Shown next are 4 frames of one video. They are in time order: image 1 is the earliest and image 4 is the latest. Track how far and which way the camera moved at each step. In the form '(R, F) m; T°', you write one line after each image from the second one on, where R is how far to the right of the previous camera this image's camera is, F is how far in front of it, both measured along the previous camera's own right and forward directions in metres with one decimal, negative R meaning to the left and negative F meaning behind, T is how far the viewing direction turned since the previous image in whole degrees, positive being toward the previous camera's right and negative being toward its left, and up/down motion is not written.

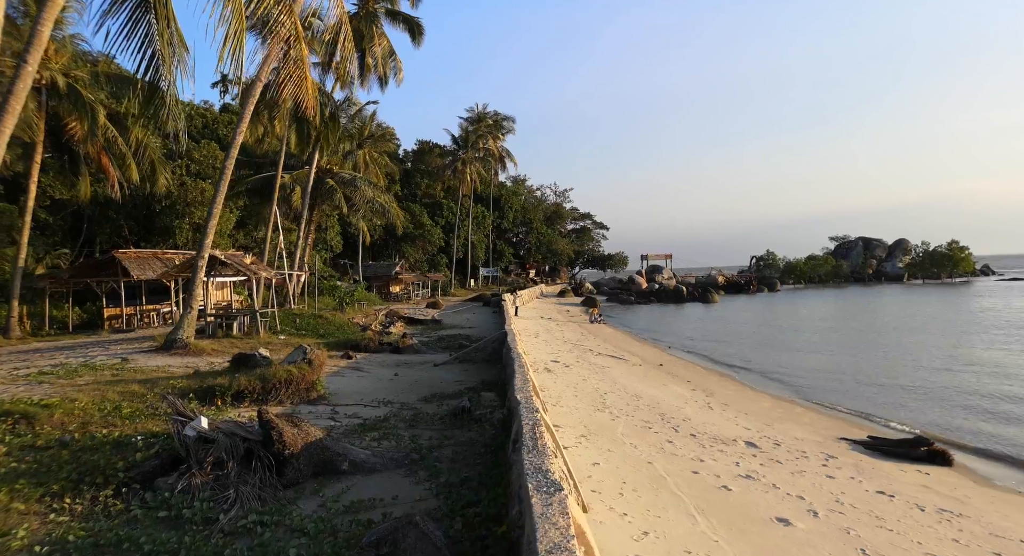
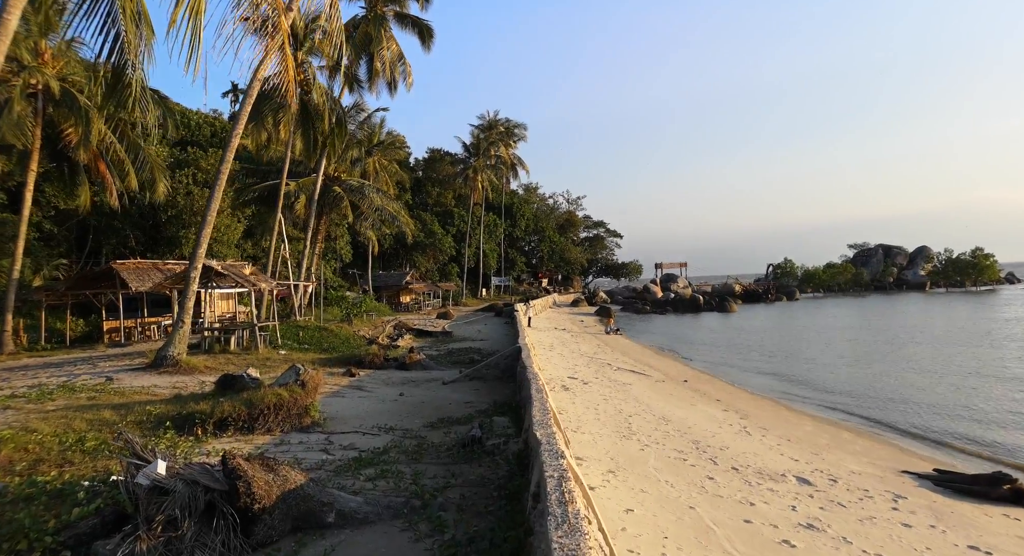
(-0.1, +0.9) m; -1°
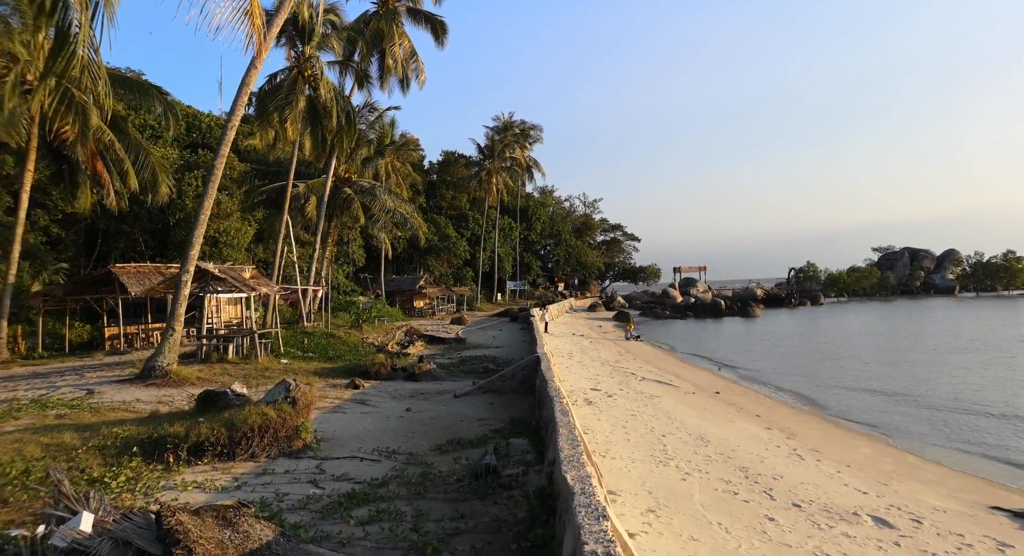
(-0.1, +1.0) m; -1°
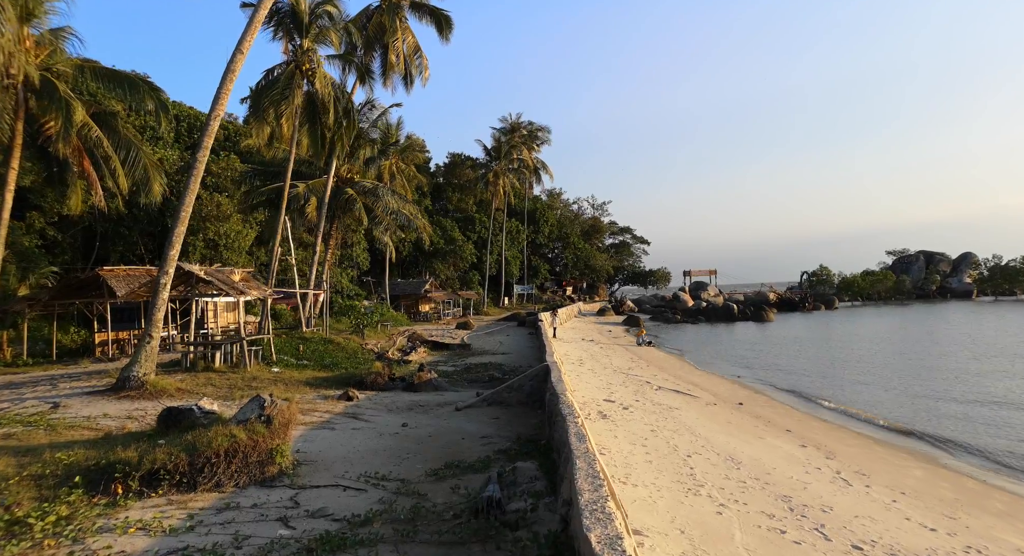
(0.0, +0.9) m; -1°
